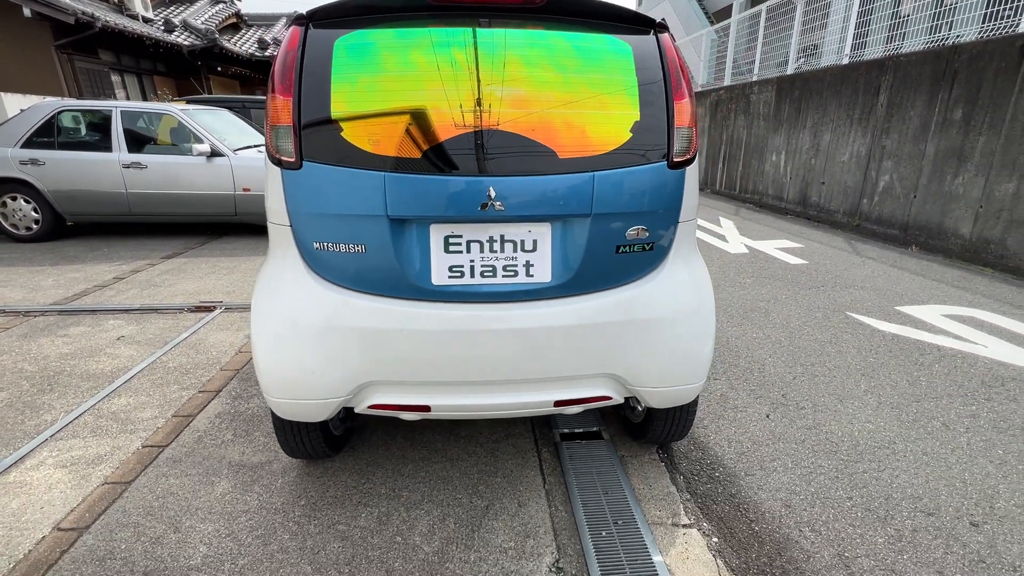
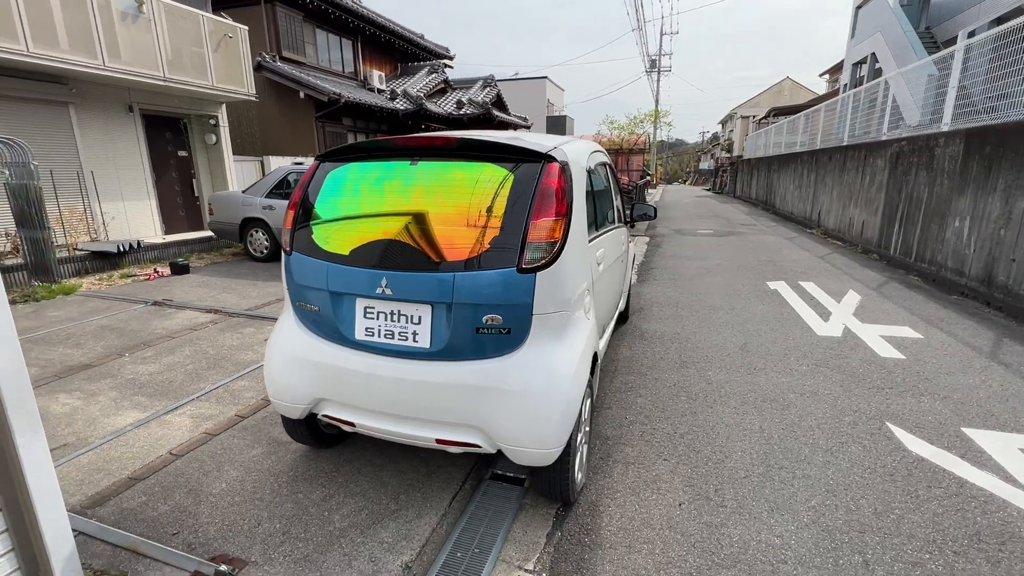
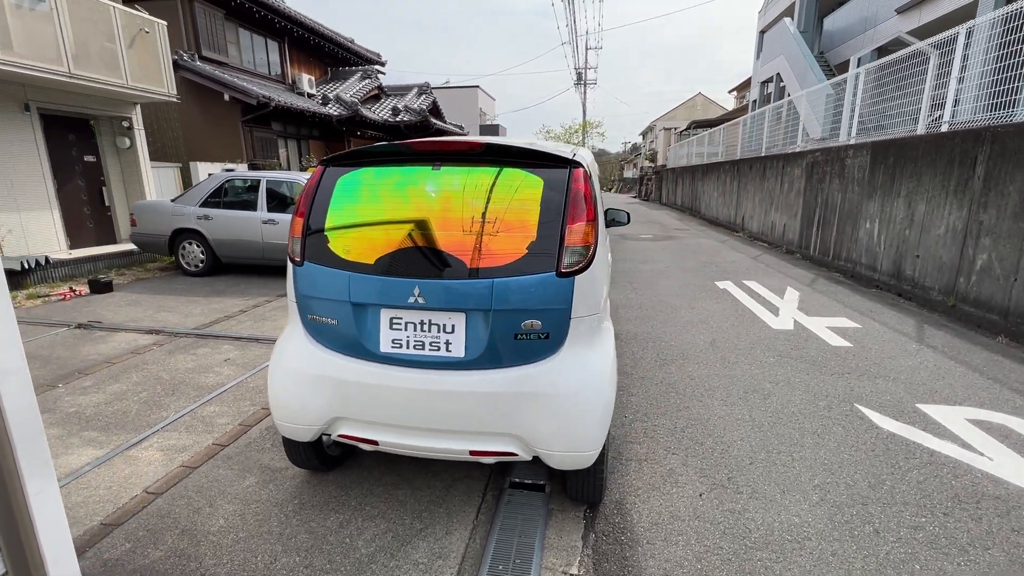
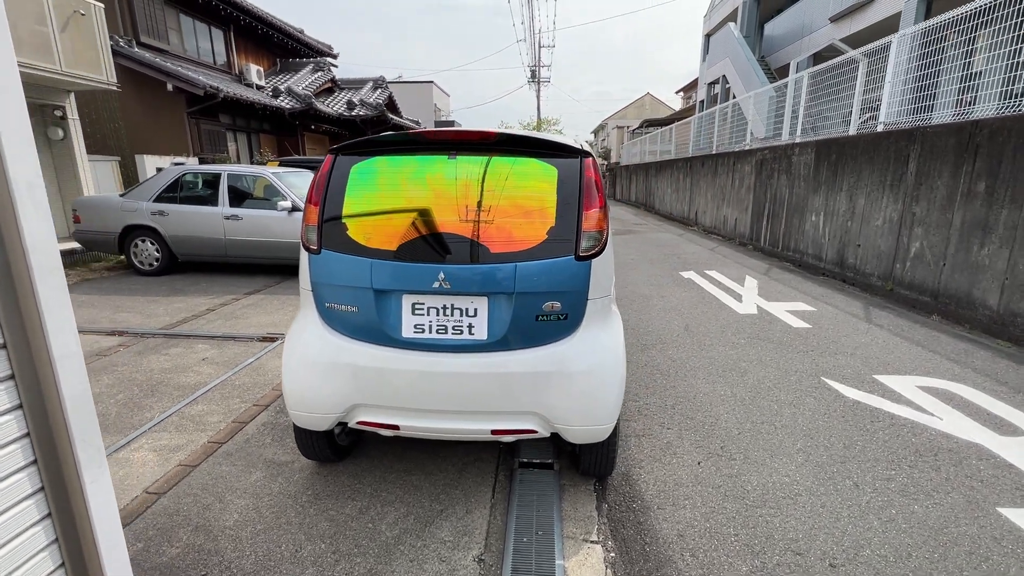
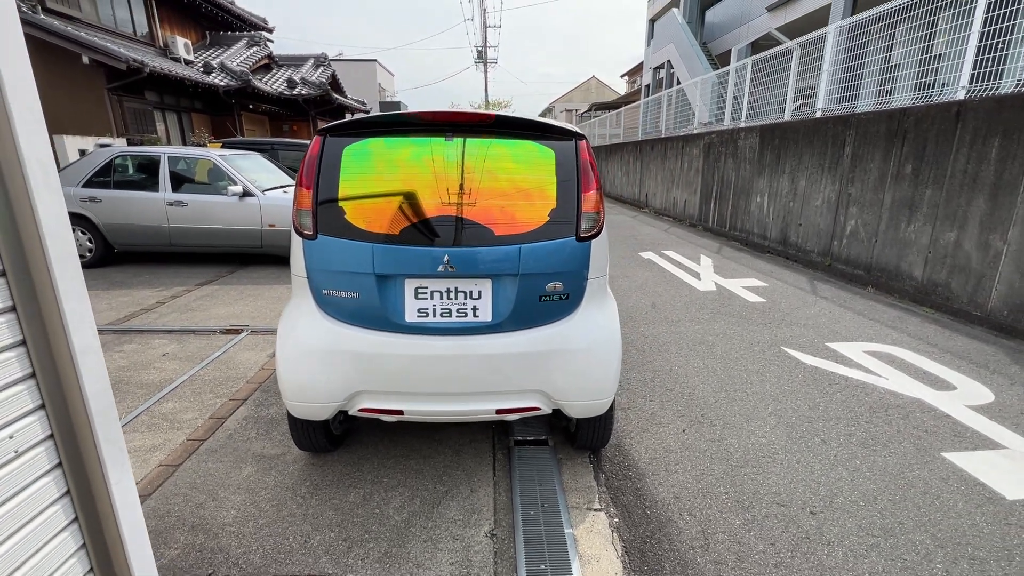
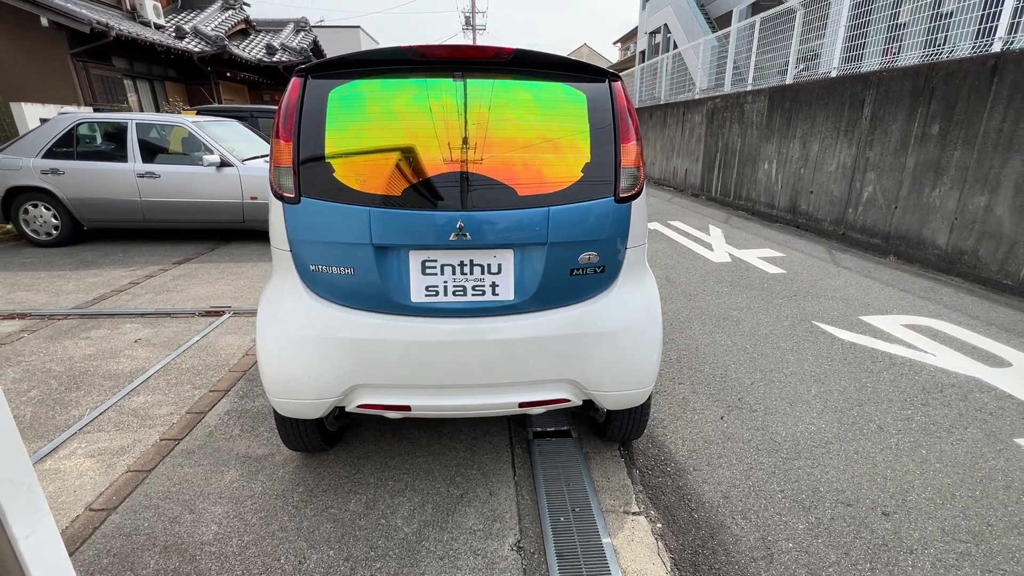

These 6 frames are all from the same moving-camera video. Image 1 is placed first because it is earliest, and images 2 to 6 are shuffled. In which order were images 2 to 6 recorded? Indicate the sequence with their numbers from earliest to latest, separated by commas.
6, 5, 4, 3, 2
